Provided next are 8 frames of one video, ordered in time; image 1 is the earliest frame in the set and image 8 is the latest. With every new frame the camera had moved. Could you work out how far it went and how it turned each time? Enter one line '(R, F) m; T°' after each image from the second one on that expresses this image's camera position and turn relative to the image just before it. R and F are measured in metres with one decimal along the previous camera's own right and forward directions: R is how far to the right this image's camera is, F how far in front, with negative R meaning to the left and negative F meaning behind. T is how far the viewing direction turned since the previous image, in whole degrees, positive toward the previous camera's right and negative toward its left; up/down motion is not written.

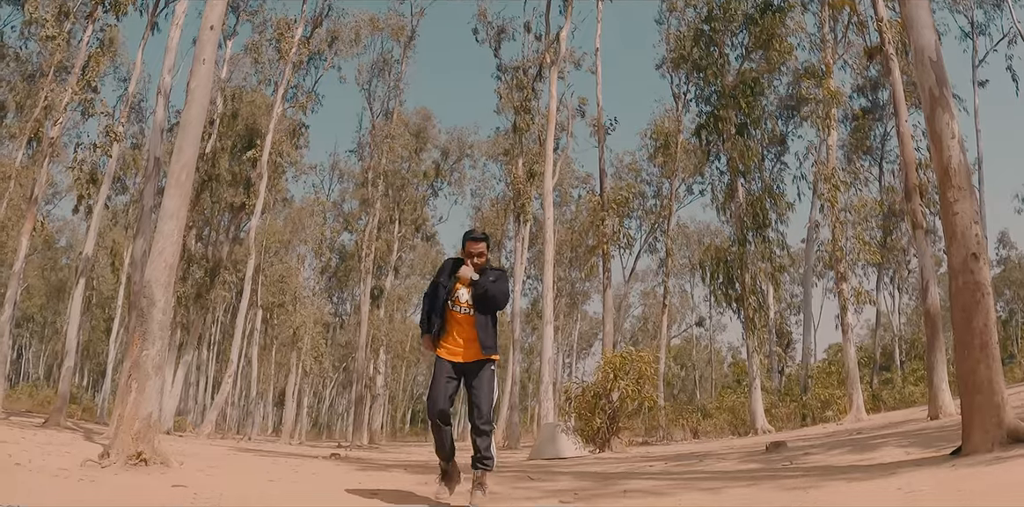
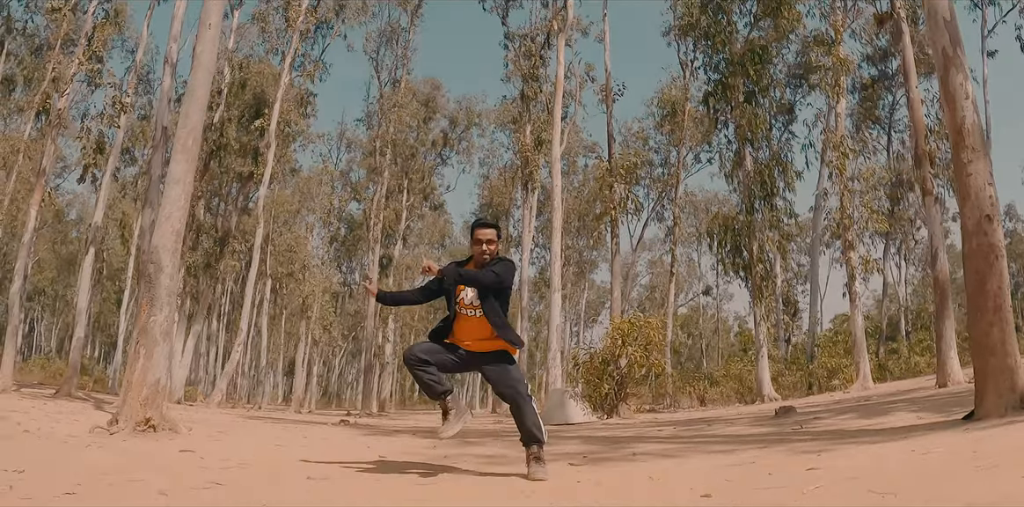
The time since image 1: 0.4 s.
(0.0, 0.0) m; 0°
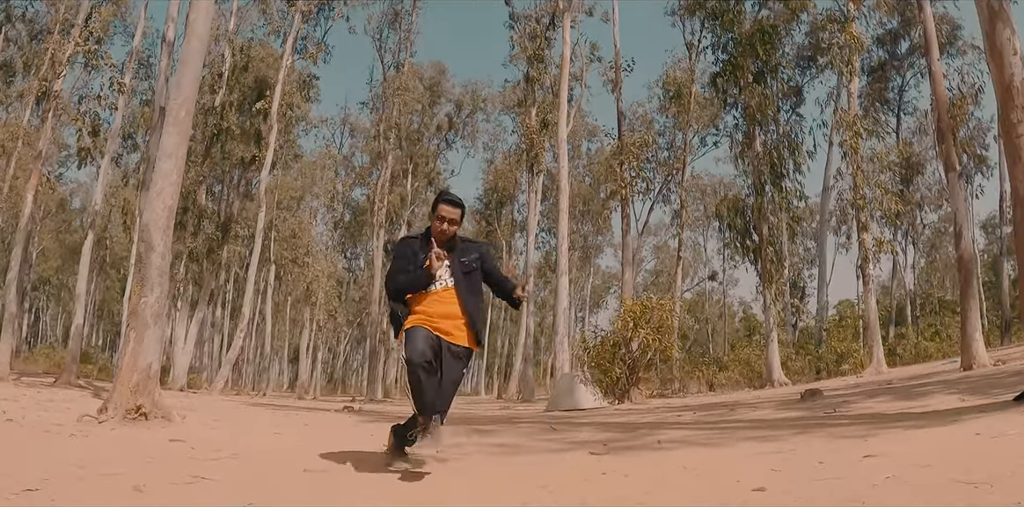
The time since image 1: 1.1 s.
(-0.1, +0.3) m; 0°
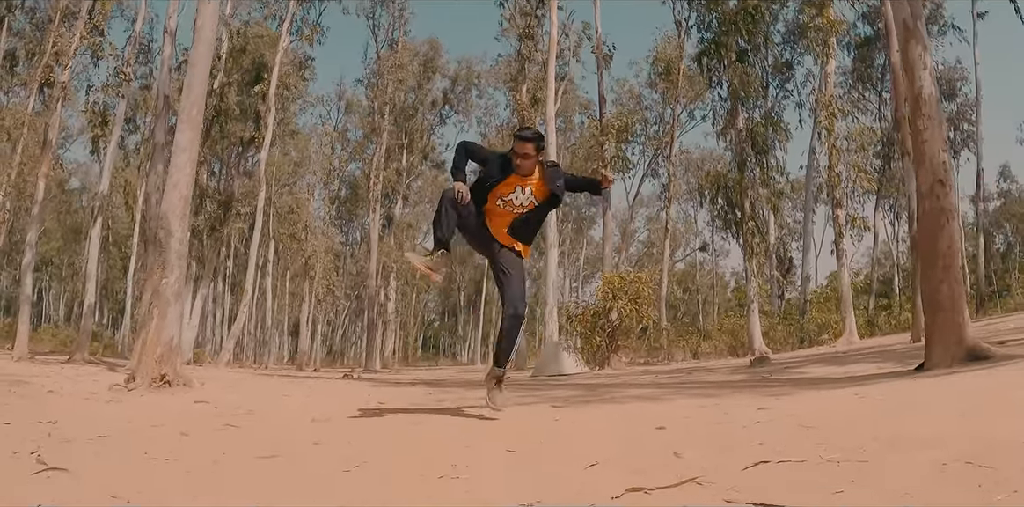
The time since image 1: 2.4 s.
(+0.1, -0.8) m; 0°
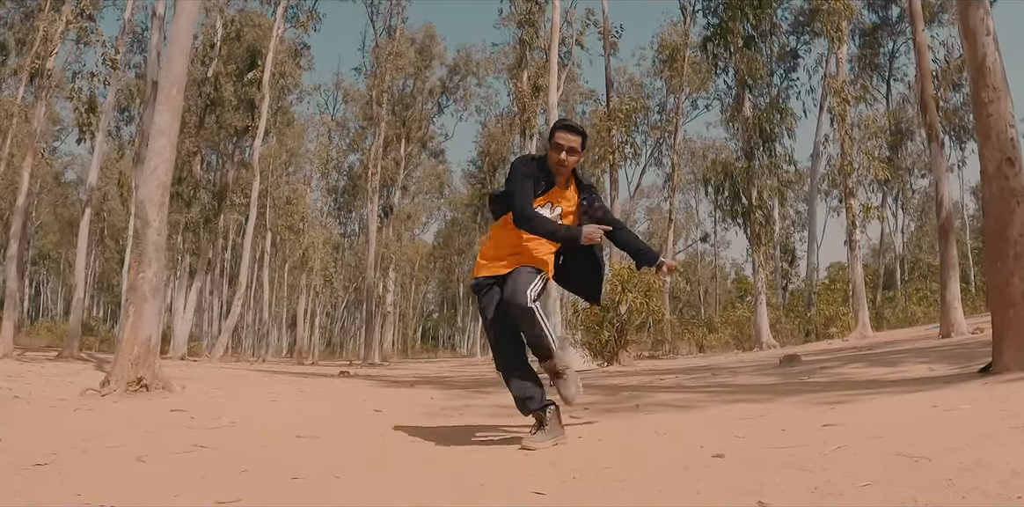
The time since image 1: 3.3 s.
(-0.1, +0.6) m; 0°
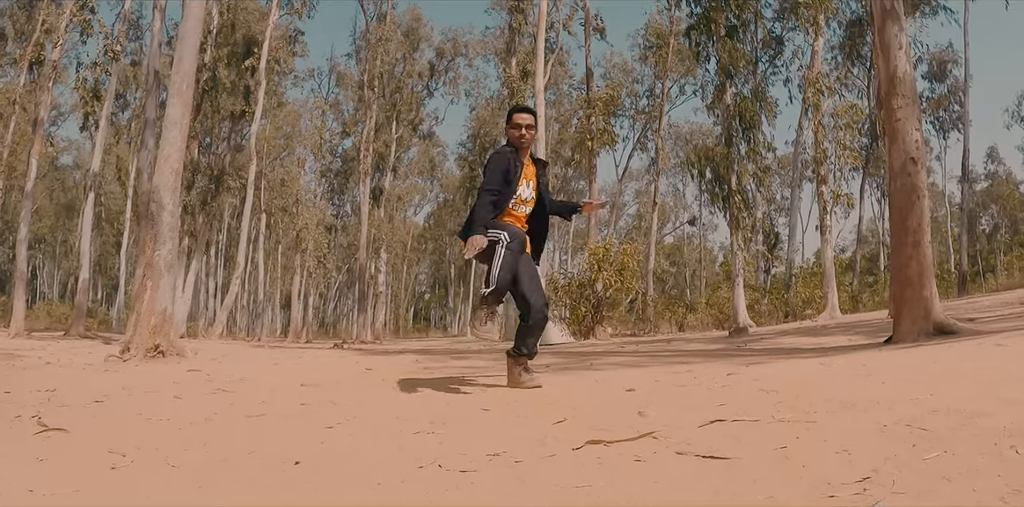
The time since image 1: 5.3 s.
(+0.1, -0.7) m; +1°
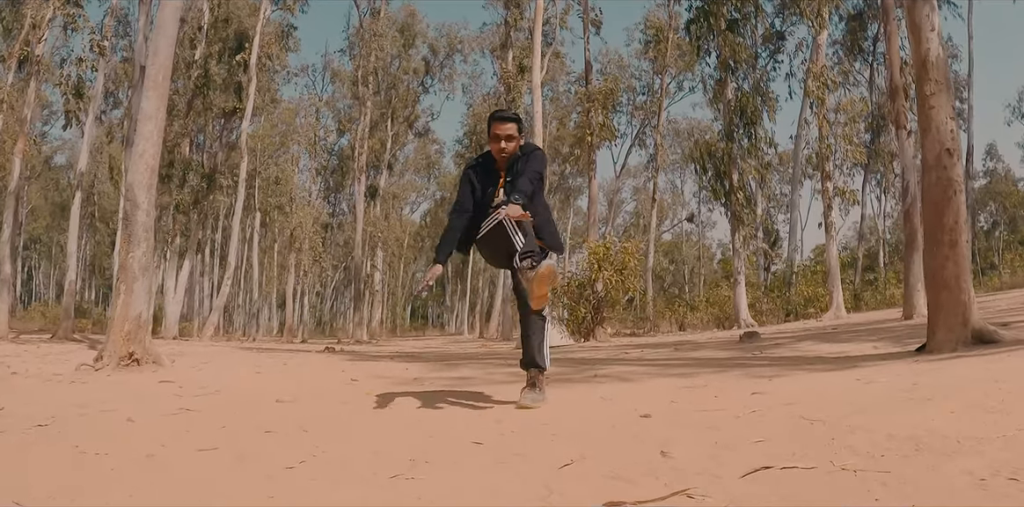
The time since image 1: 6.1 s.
(0.0, +0.5) m; 0°
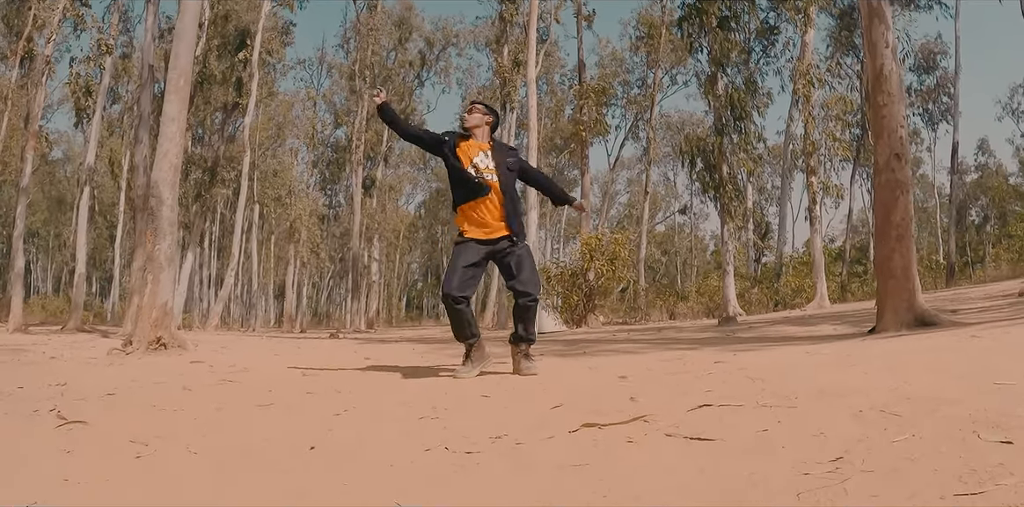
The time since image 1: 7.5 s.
(0.0, -0.6) m; 0°
